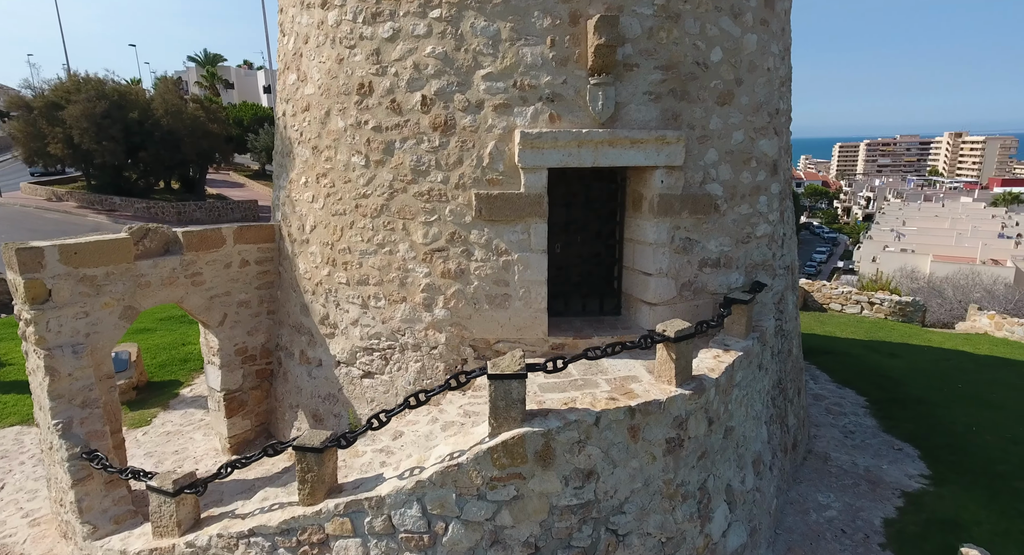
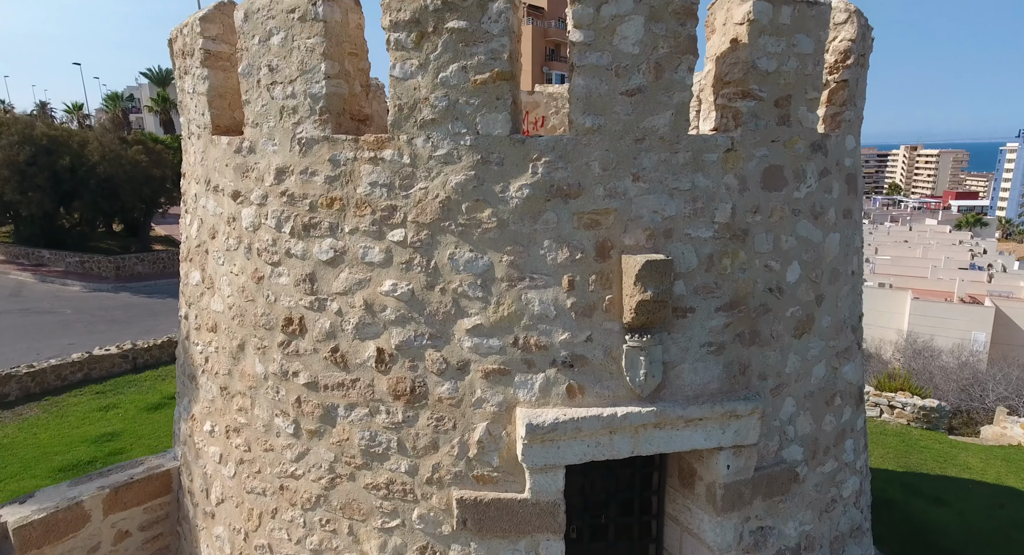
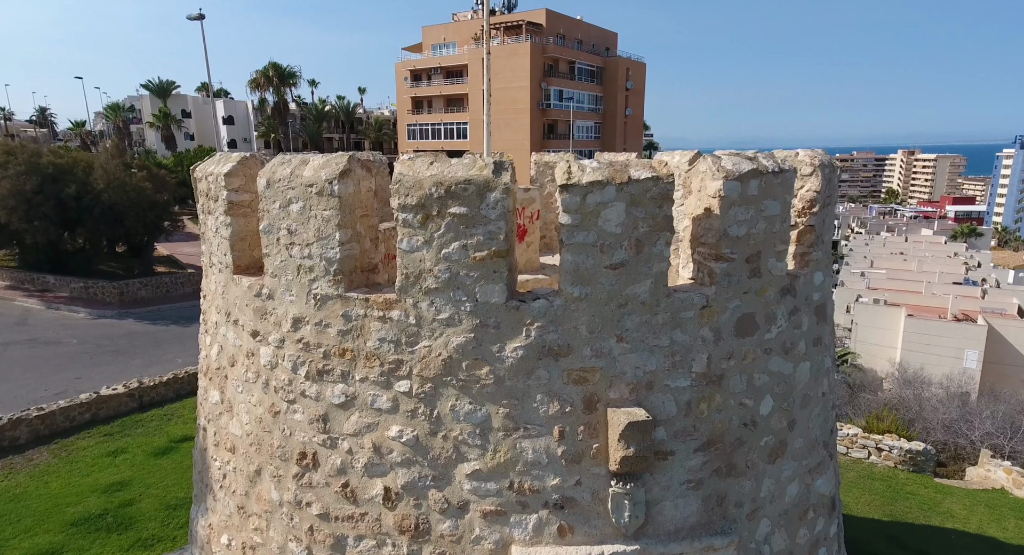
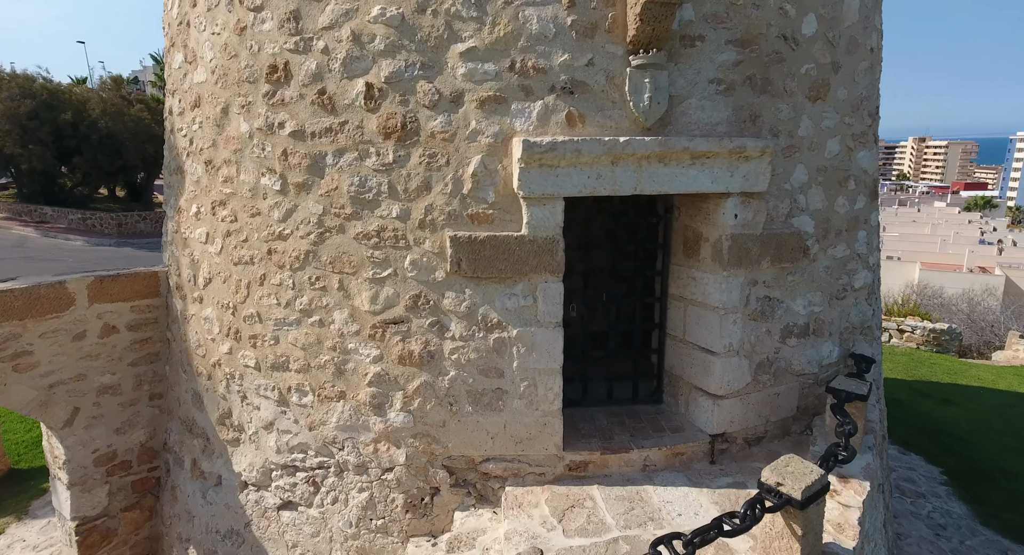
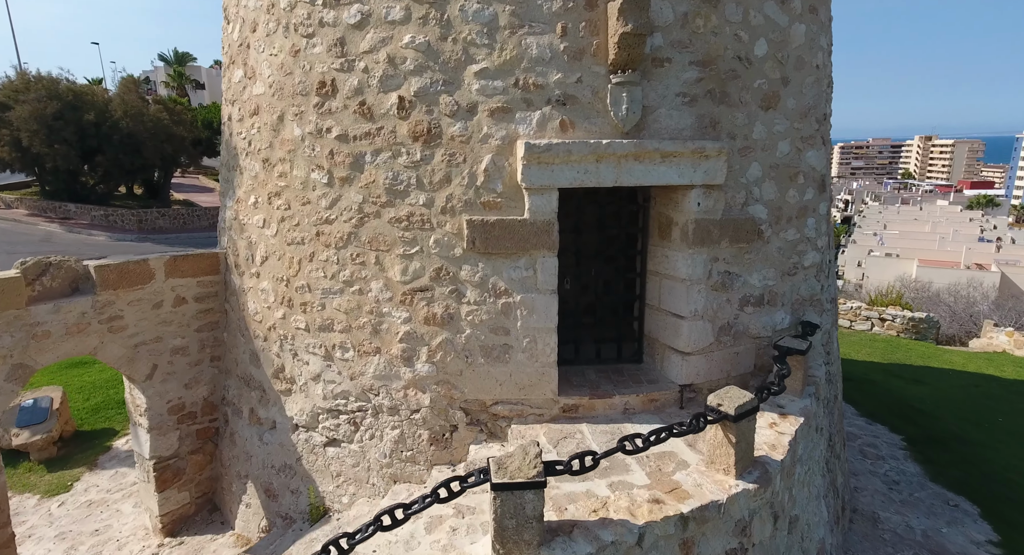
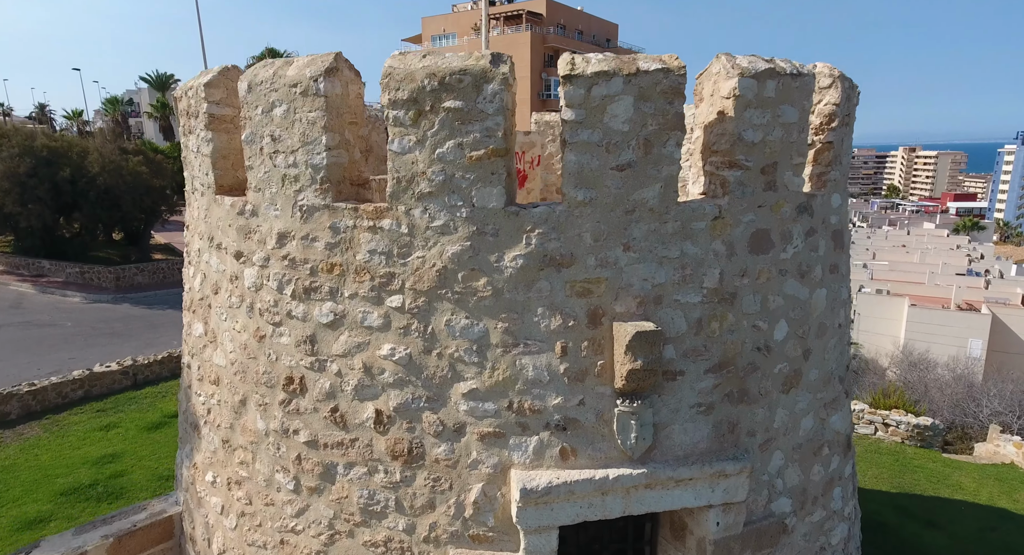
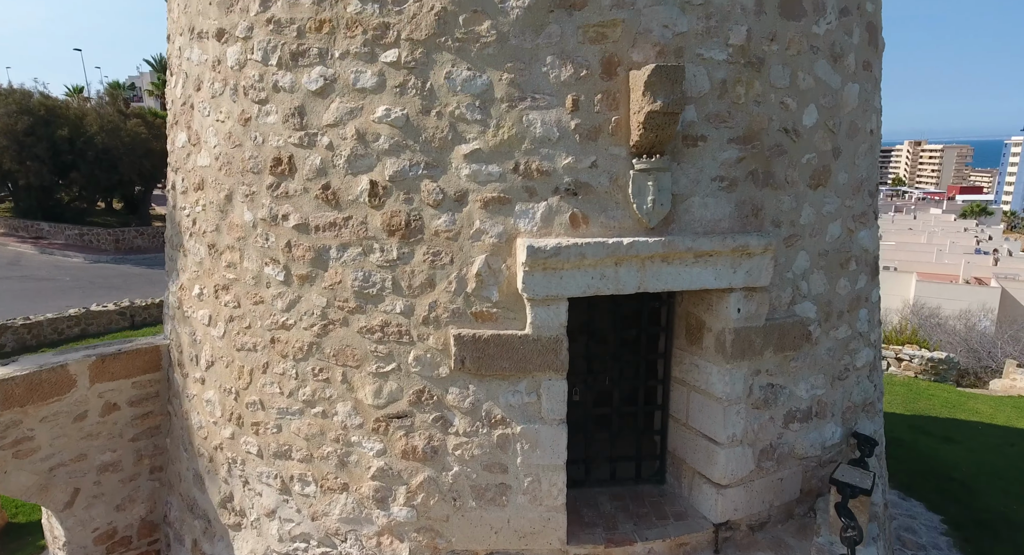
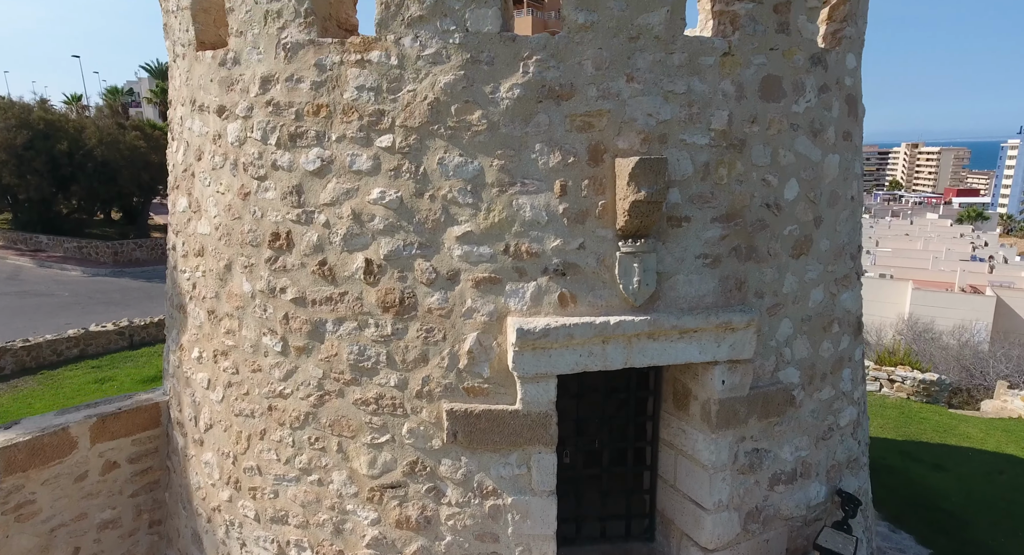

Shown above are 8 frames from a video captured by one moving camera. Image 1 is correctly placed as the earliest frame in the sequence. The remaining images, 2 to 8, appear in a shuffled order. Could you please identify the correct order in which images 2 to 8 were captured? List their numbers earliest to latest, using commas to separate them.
5, 4, 7, 8, 2, 6, 3
